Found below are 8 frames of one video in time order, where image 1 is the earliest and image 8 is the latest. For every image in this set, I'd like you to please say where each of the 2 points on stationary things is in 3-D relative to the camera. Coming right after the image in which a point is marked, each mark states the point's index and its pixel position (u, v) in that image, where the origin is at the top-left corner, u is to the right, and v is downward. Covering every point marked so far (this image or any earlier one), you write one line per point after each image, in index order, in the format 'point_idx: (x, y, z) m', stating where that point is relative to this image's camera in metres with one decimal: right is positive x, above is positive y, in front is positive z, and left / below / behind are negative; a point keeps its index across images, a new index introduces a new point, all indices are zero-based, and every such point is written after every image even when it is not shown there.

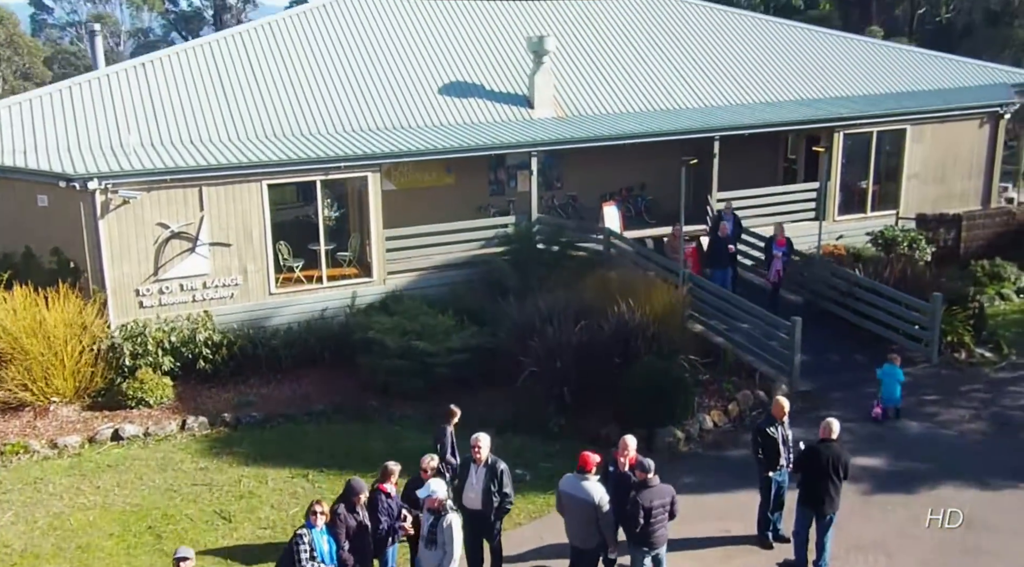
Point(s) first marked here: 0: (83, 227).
0: (-2.5, +0.3, +6.9) m
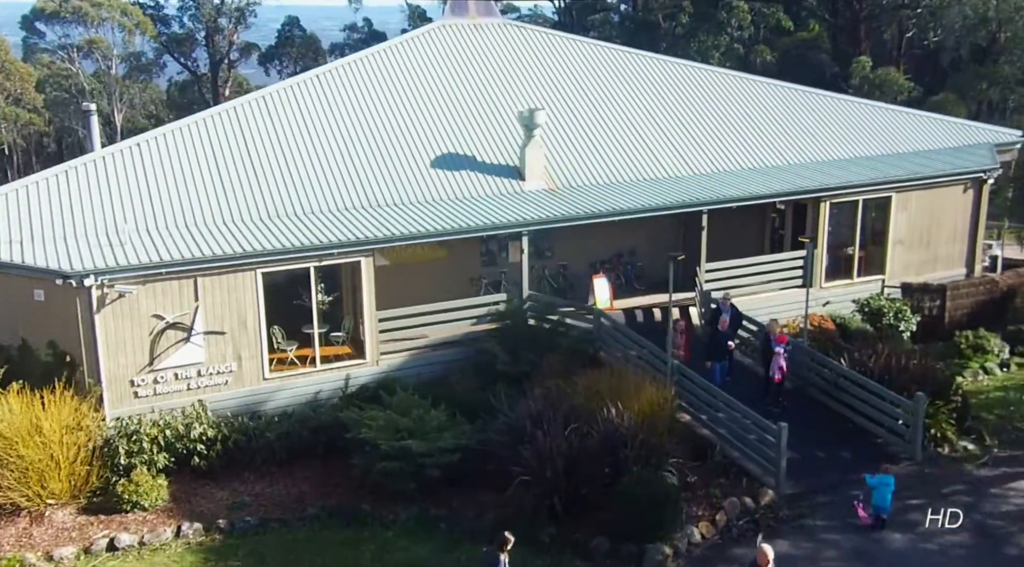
0: (-2.6, -0.2, +6.9) m
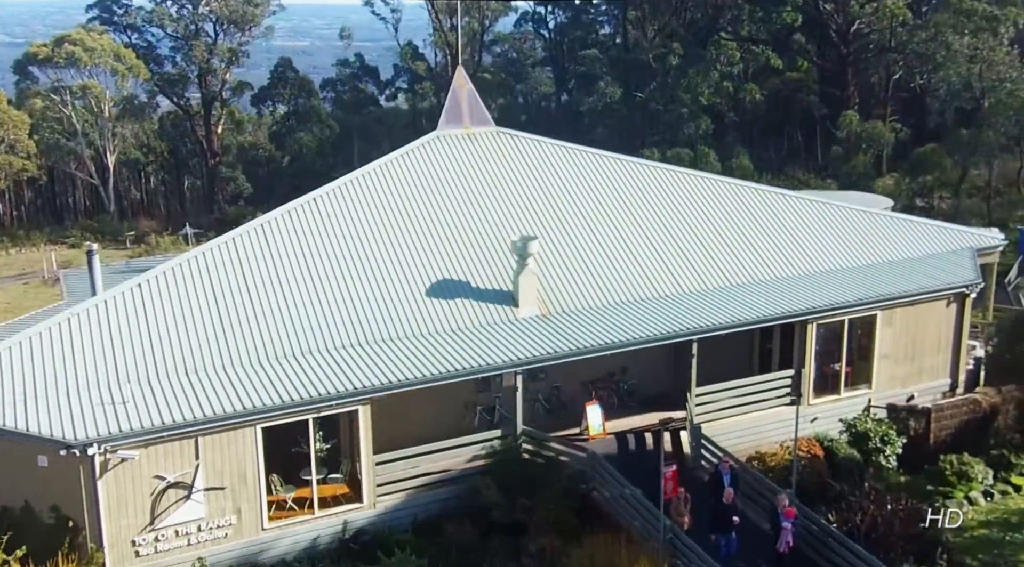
0: (-2.6, -1.2, +7.1) m
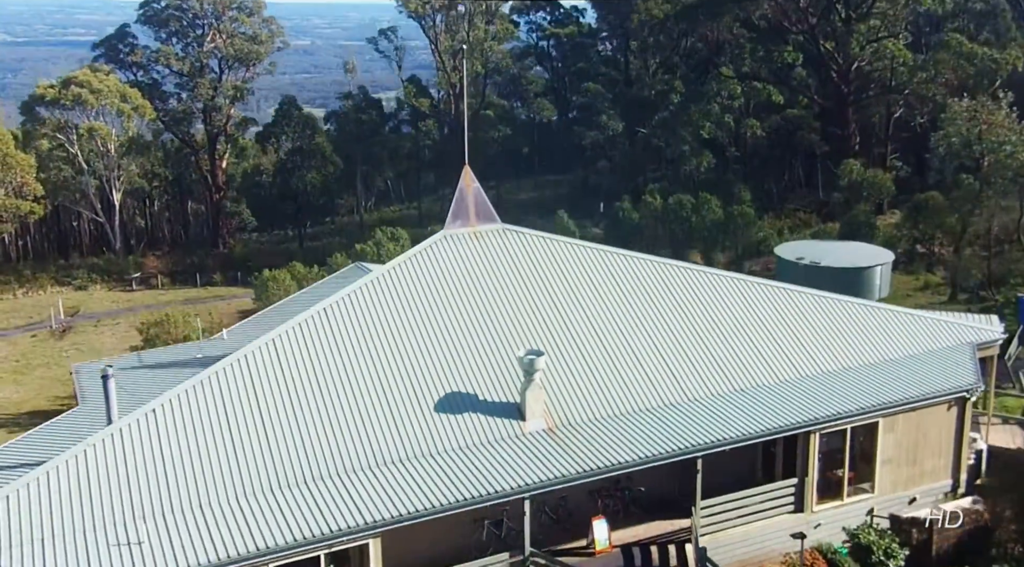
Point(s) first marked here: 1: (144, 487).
0: (-2.6, -2.2, +7.2) m
1: (-2.6, -1.4, +8.1) m
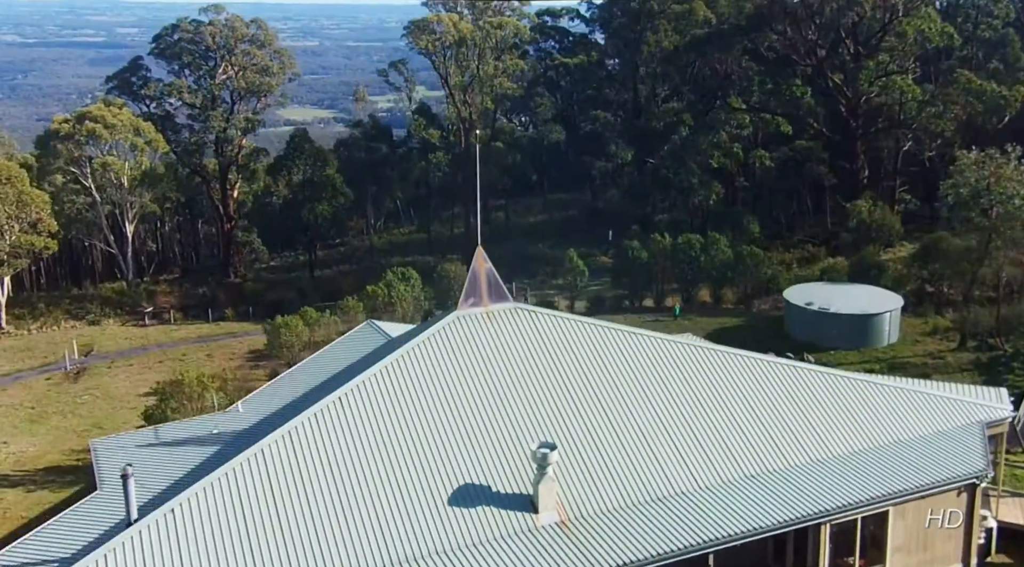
0: (-2.5, -2.9, +7.3) m
1: (-2.5, -2.2, +8.3) m
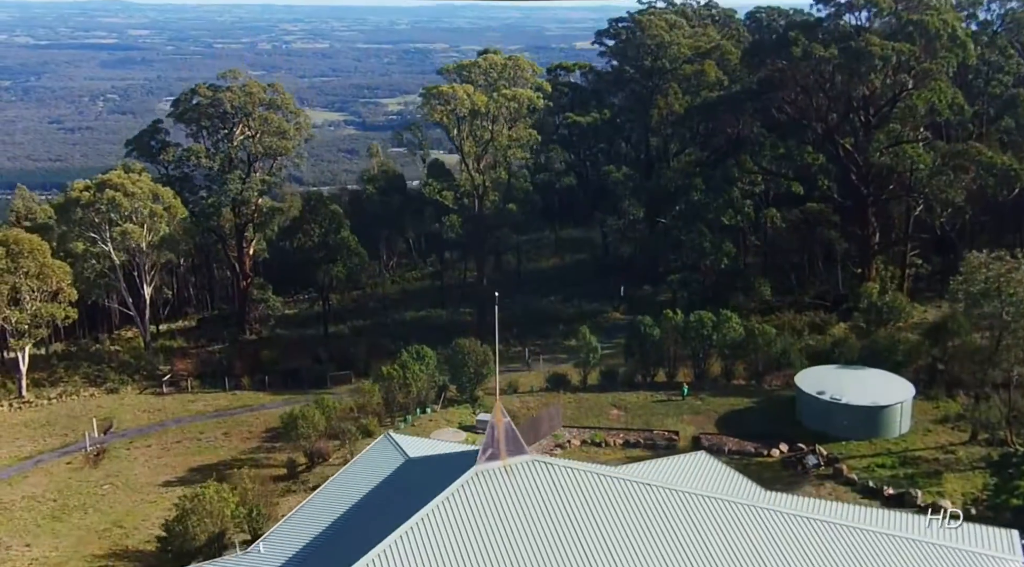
0: (-2.3, -4.5, +7.6) m
1: (-2.3, -3.8, +8.5) m
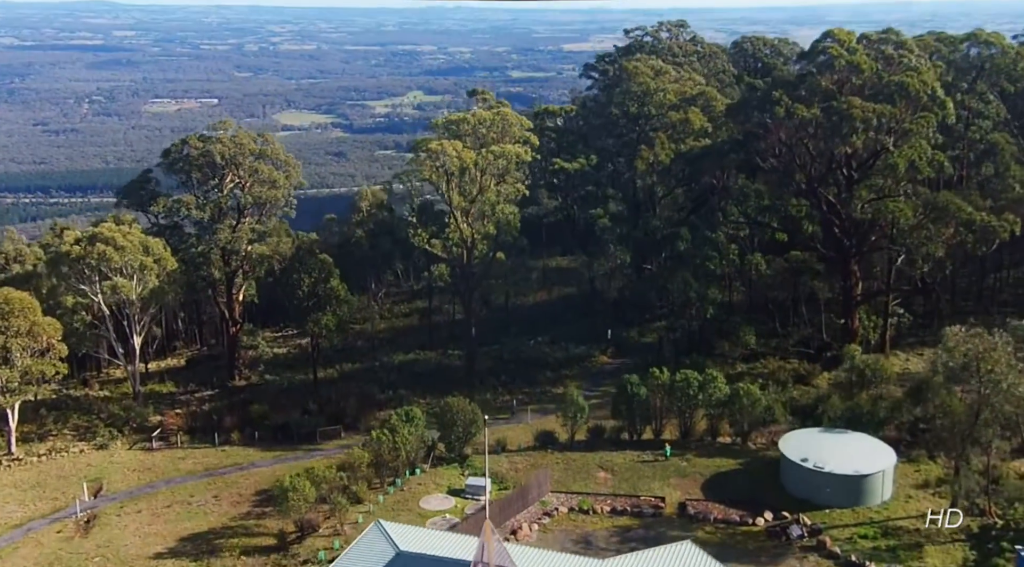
0: (-2.4, -5.8, +7.8) m
1: (-2.4, -5.1, +8.8) m
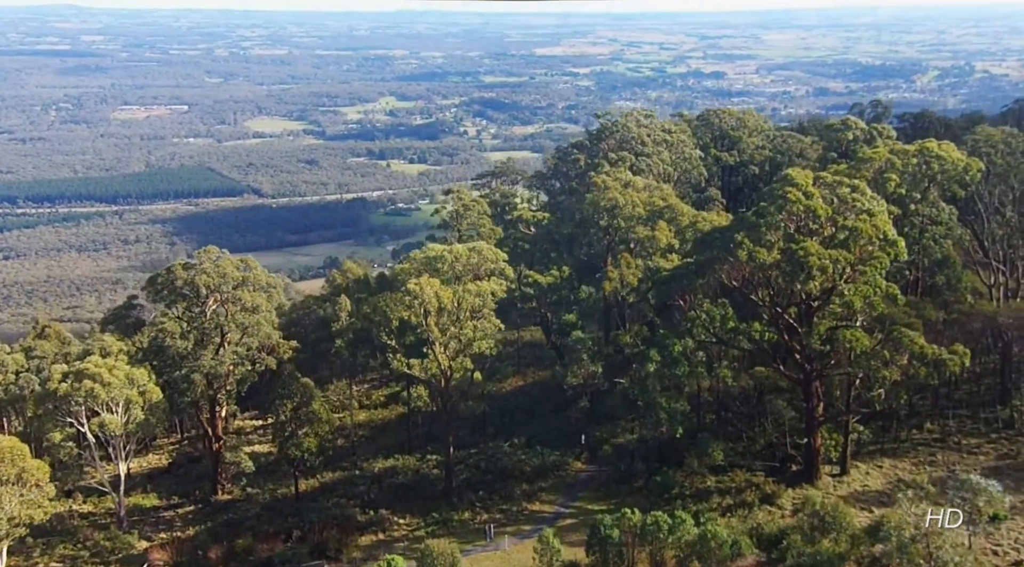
0: (-2.5, -9.1, +9.0) m
1: (-2.5, -8.4, +9.9) m
